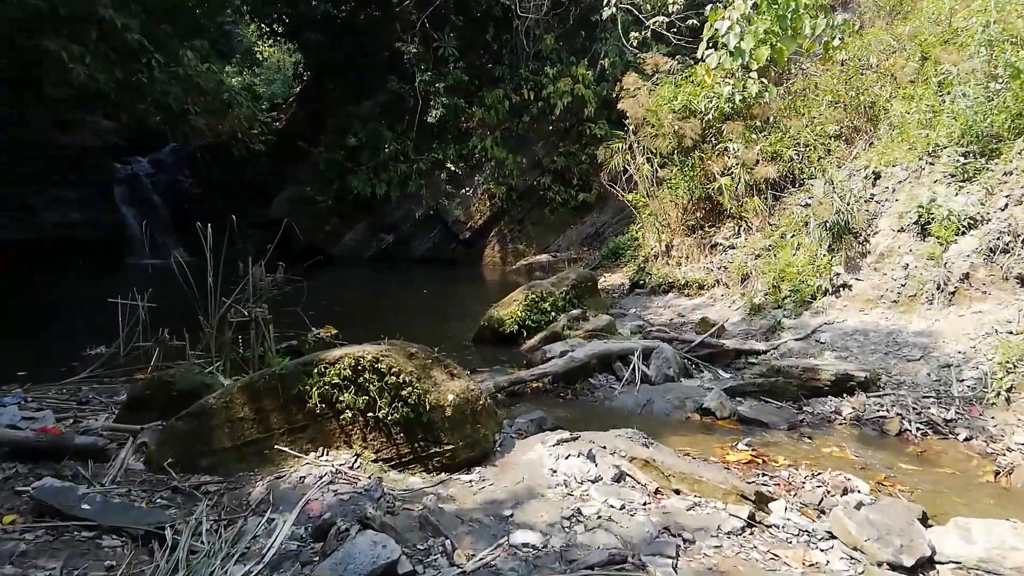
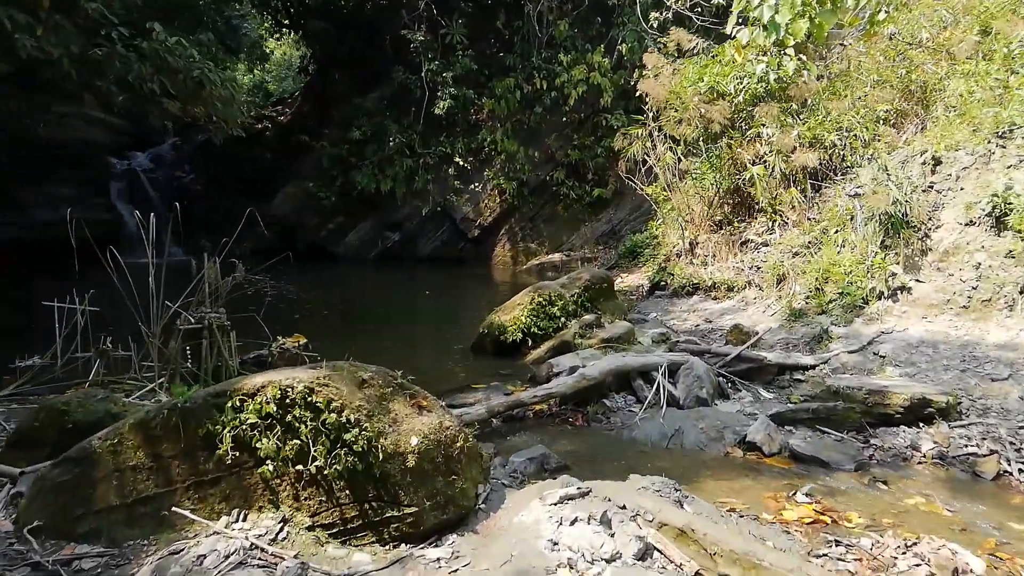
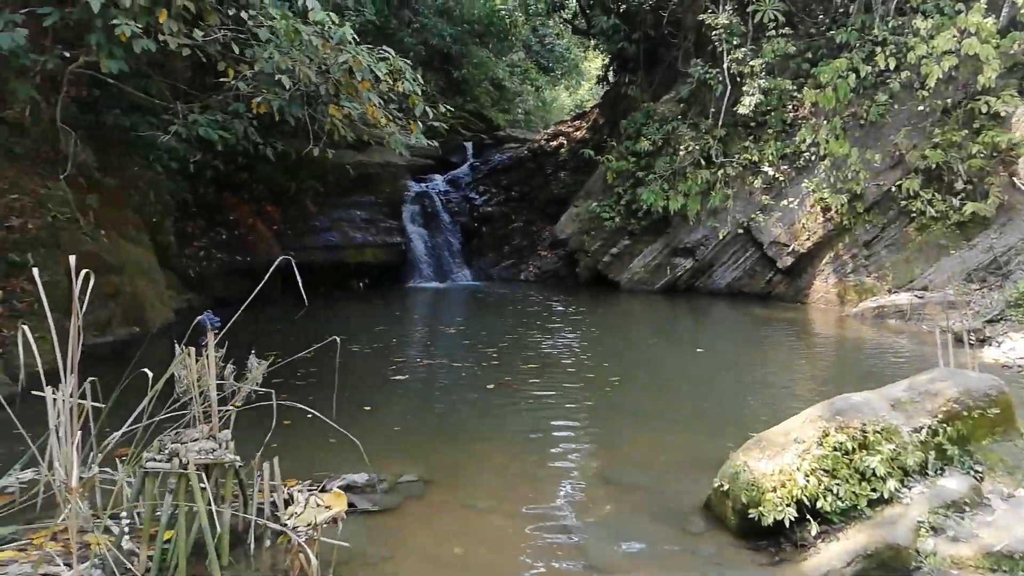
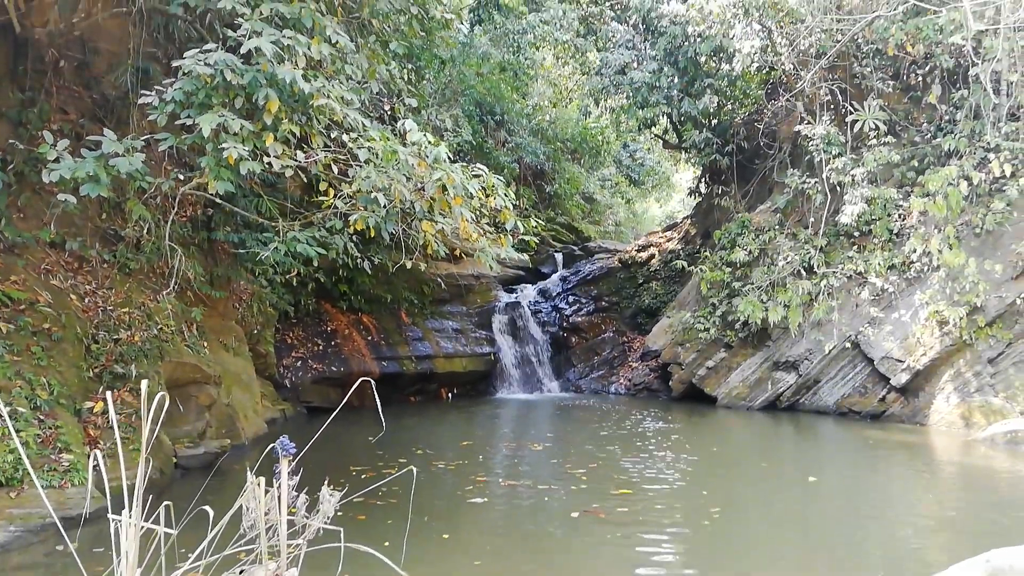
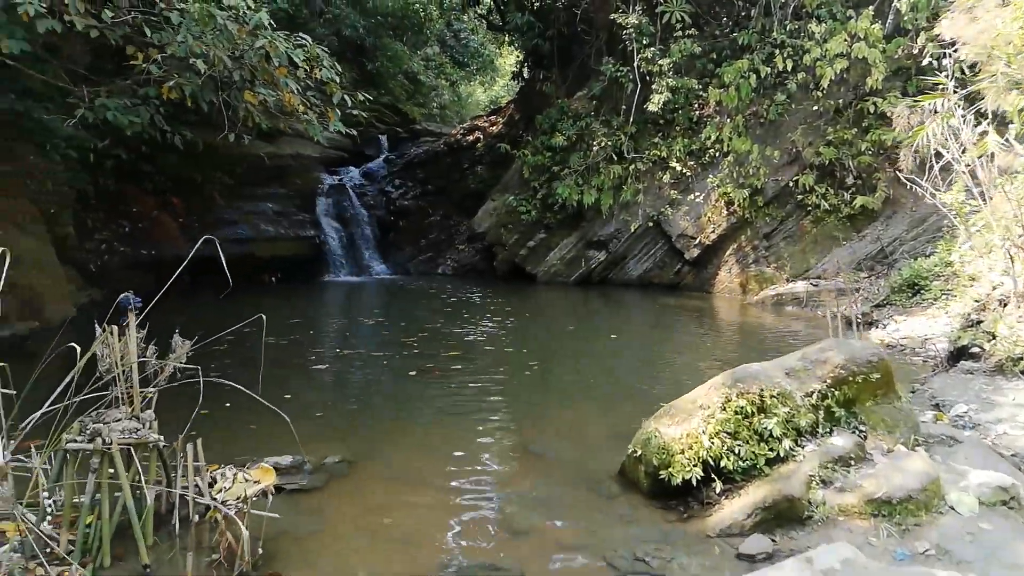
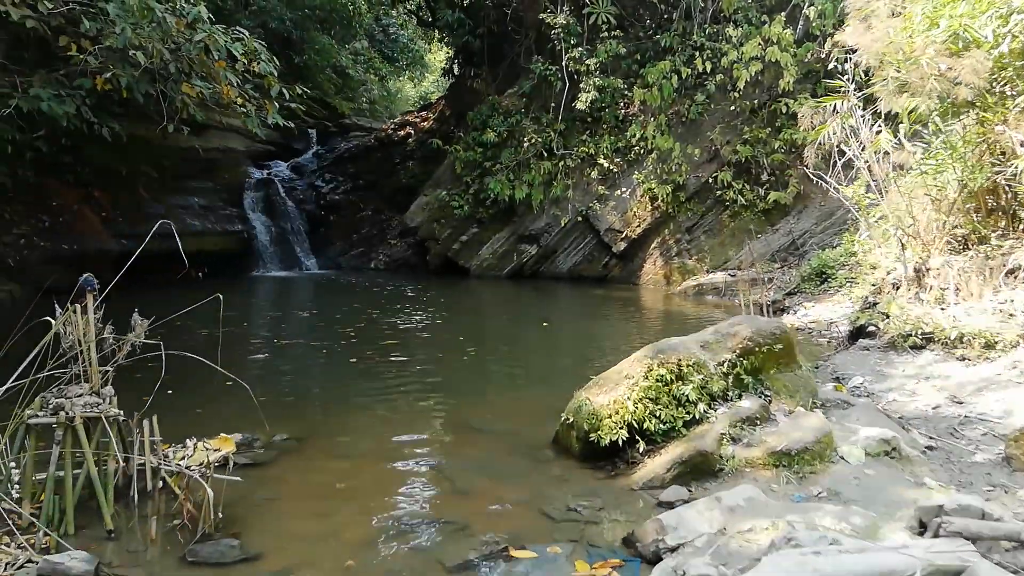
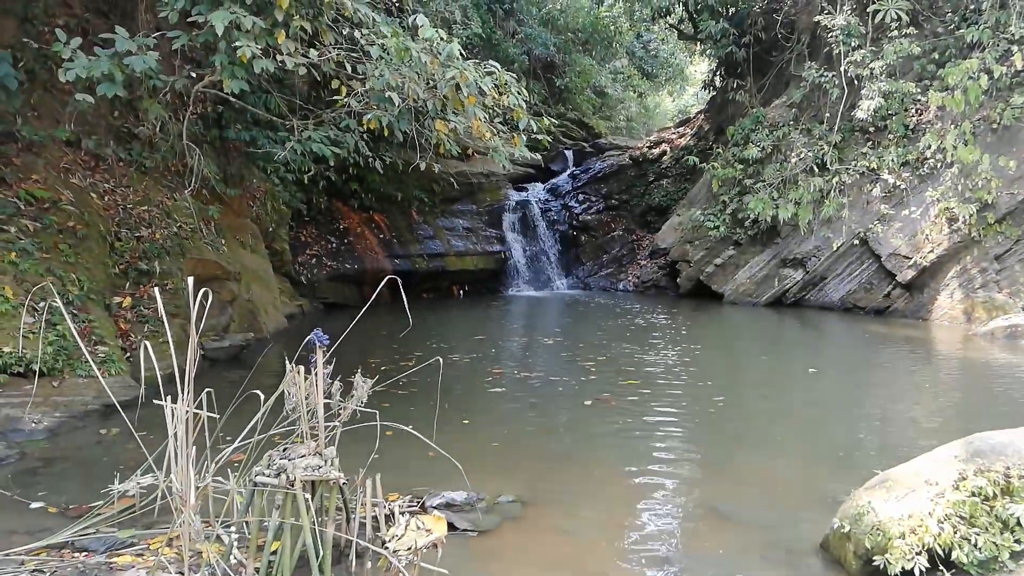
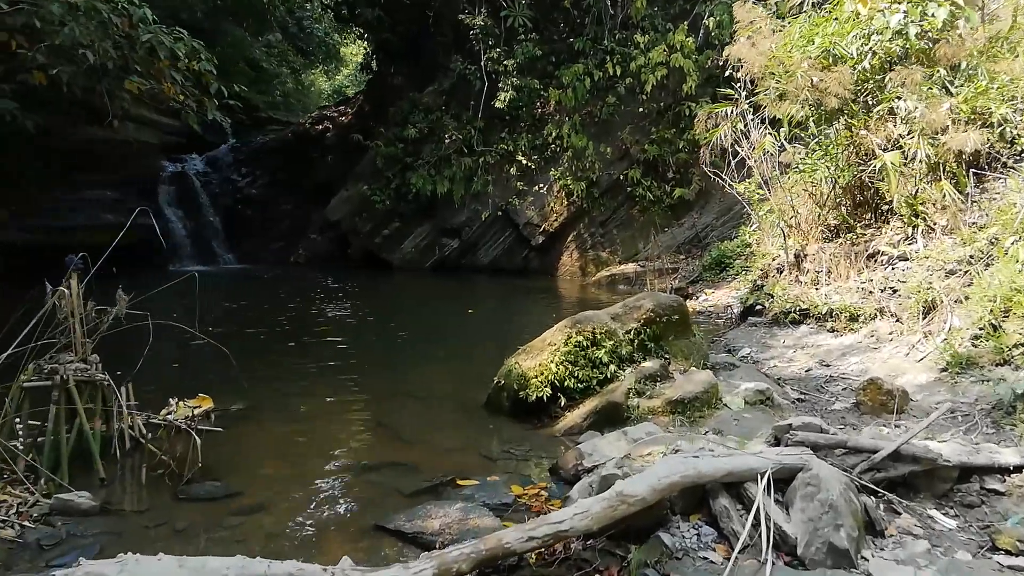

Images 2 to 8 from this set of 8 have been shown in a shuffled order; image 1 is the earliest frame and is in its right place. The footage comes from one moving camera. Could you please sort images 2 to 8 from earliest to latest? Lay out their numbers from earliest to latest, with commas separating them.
2, 8, 6, 5, 3, 7, 4
